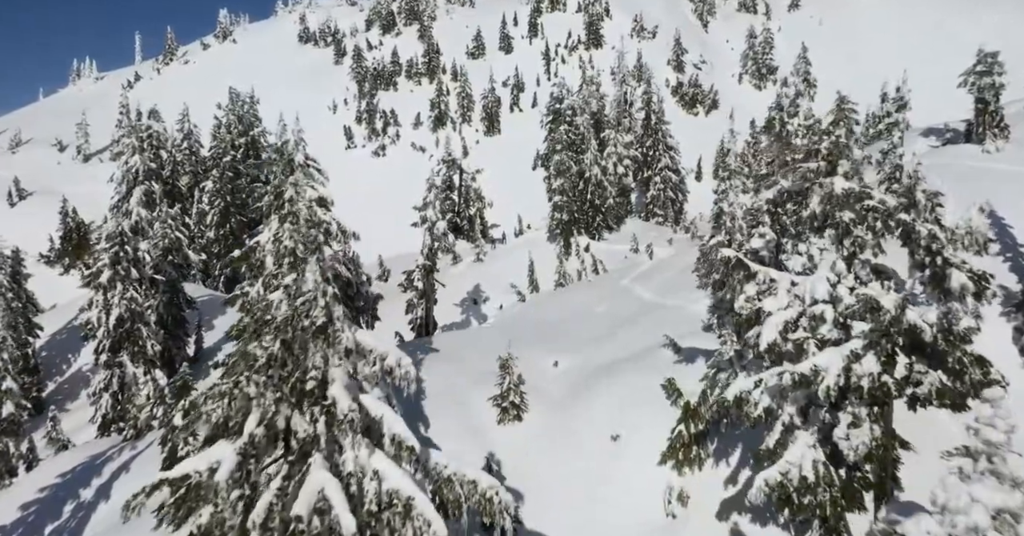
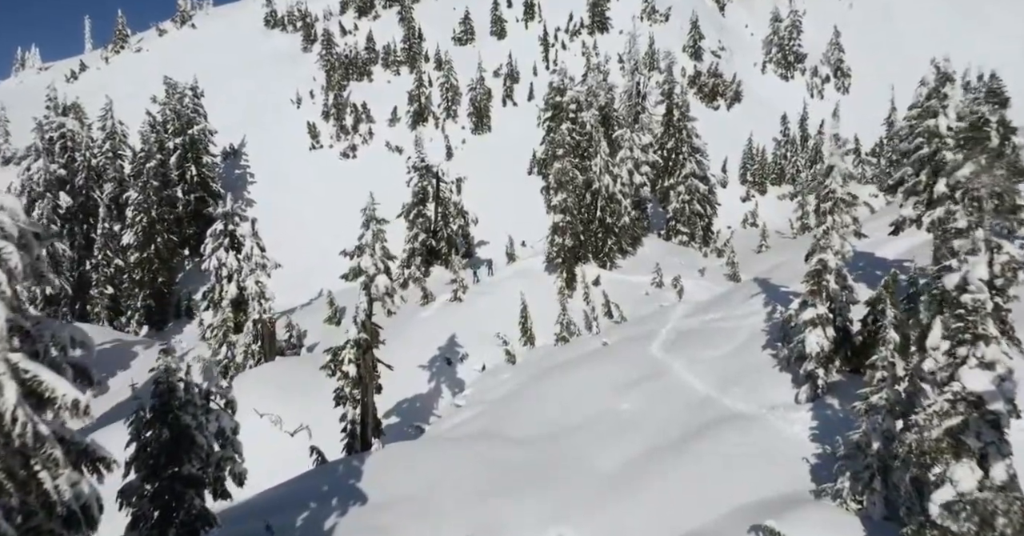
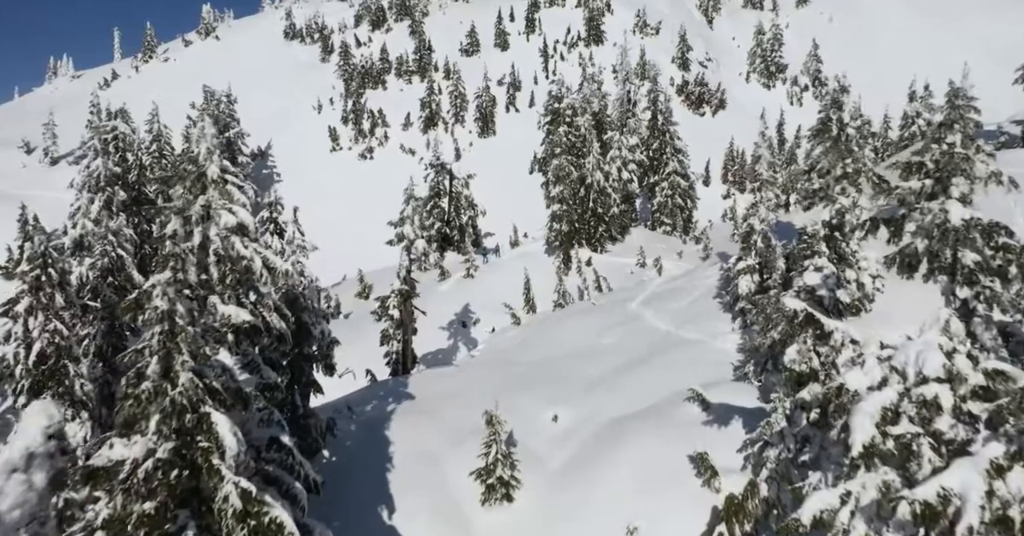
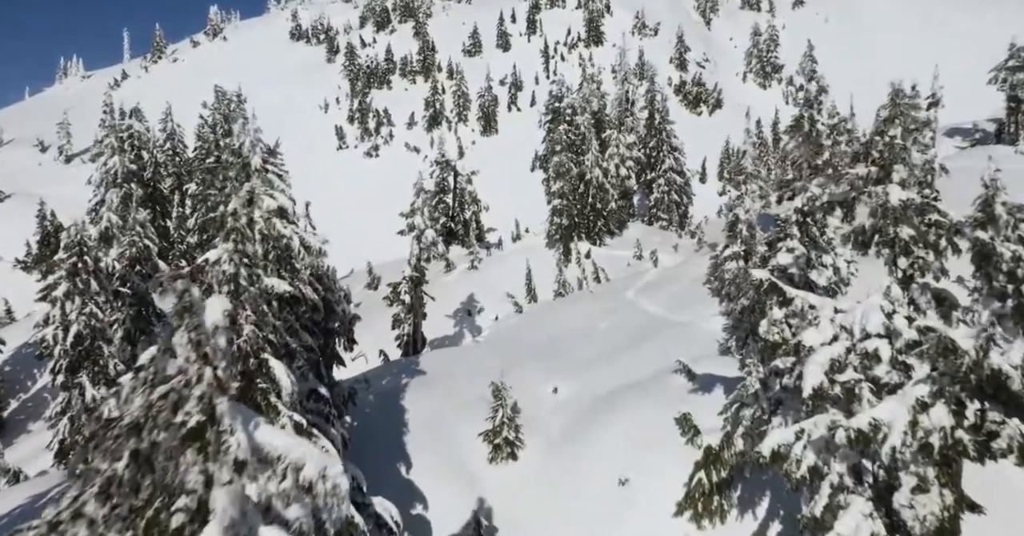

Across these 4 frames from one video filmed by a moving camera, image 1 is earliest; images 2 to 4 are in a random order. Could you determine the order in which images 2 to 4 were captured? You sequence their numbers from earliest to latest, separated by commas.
4, 3, 2
